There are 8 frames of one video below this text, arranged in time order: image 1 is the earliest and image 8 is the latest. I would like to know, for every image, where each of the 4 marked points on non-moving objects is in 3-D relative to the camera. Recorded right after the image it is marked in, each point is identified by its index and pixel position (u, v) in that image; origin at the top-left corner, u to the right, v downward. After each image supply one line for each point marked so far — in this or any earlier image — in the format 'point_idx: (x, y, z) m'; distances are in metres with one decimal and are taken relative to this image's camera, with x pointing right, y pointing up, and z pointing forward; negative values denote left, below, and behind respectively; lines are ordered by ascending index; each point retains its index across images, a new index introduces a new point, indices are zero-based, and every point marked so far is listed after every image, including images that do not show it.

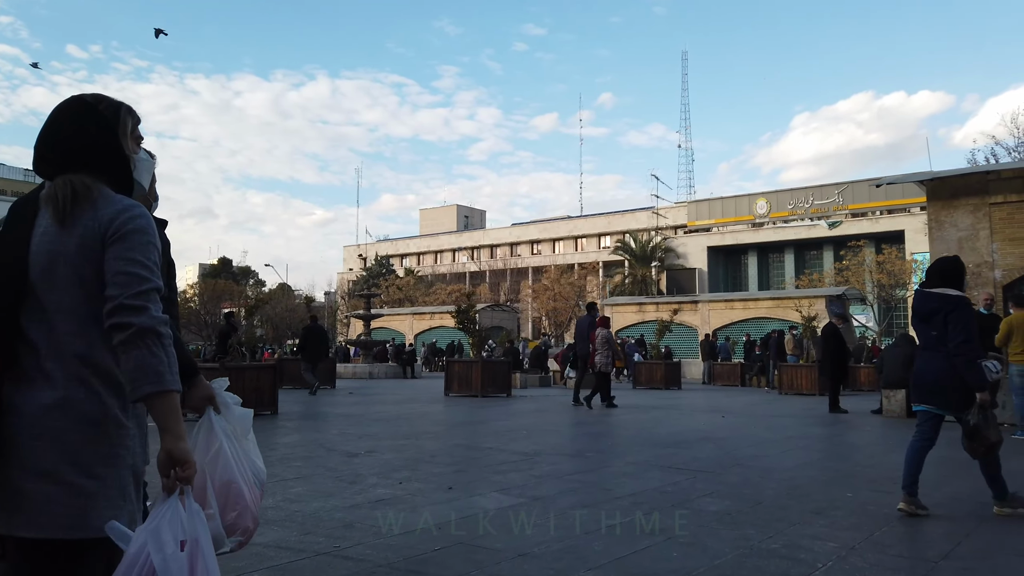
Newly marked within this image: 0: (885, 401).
0: (+7.0, -2.1, +14.1) m
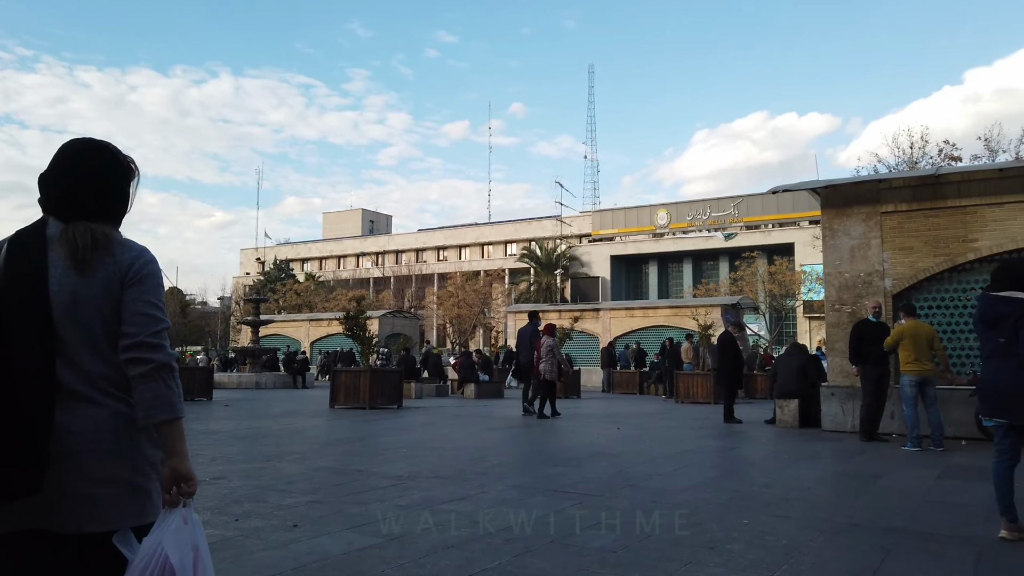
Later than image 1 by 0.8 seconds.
0: (+4.9, -2.3, +13.9) m
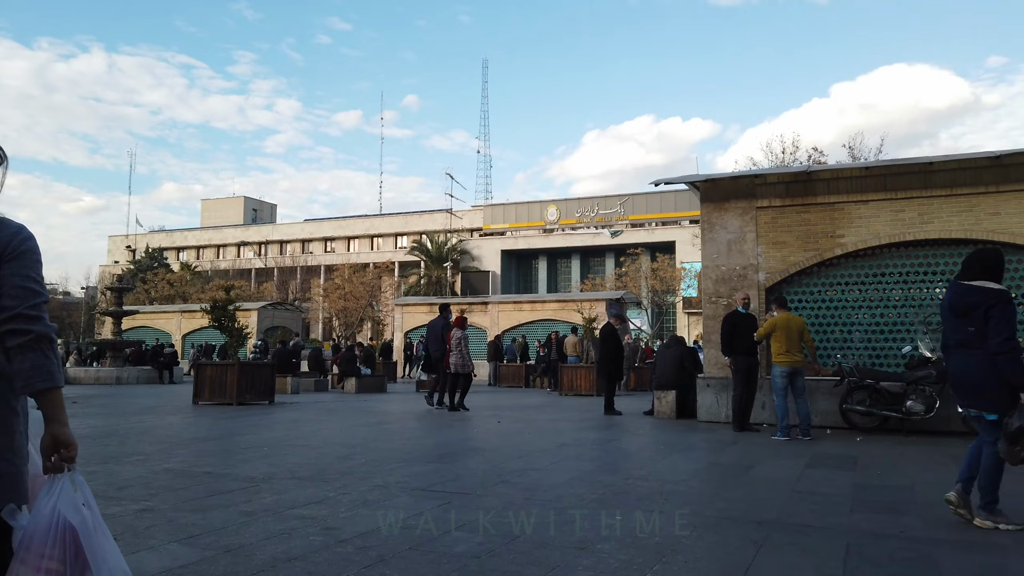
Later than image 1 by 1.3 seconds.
0: (+2.7, -2.1, +14.0) m
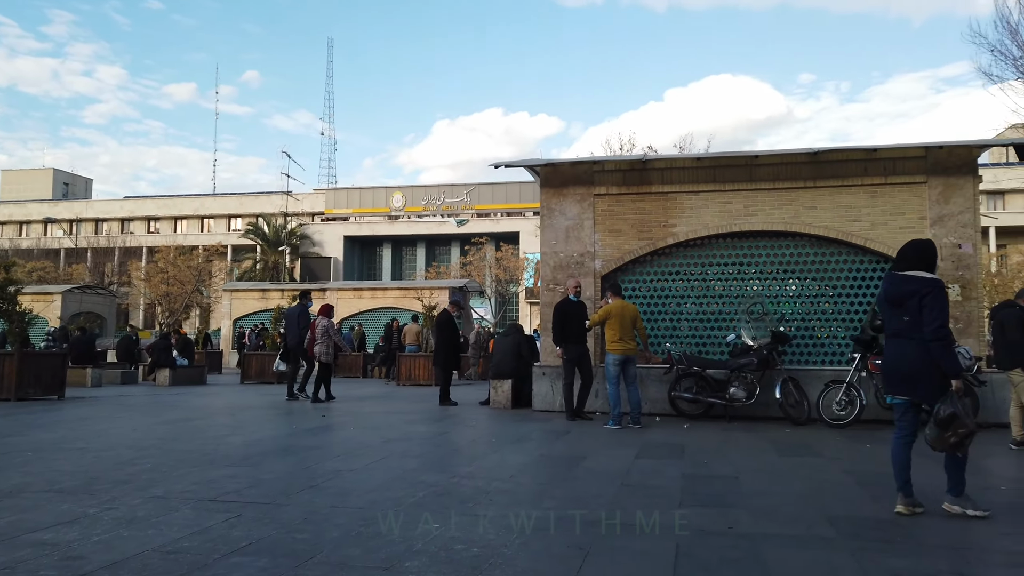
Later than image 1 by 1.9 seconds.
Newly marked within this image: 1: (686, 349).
0: (-0.4, -1.9, +13.6) m
1: (+2.9, -1.0, +12.5) m
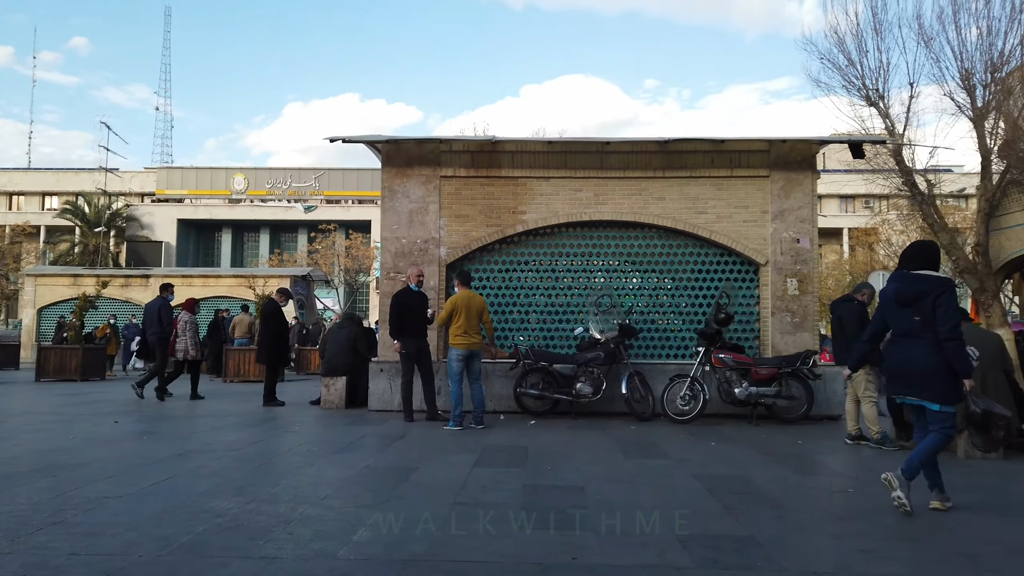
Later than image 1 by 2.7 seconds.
0: (-3.1, -1.7, +12.3) m
1: (+0.3, -0.9, +11.9) m
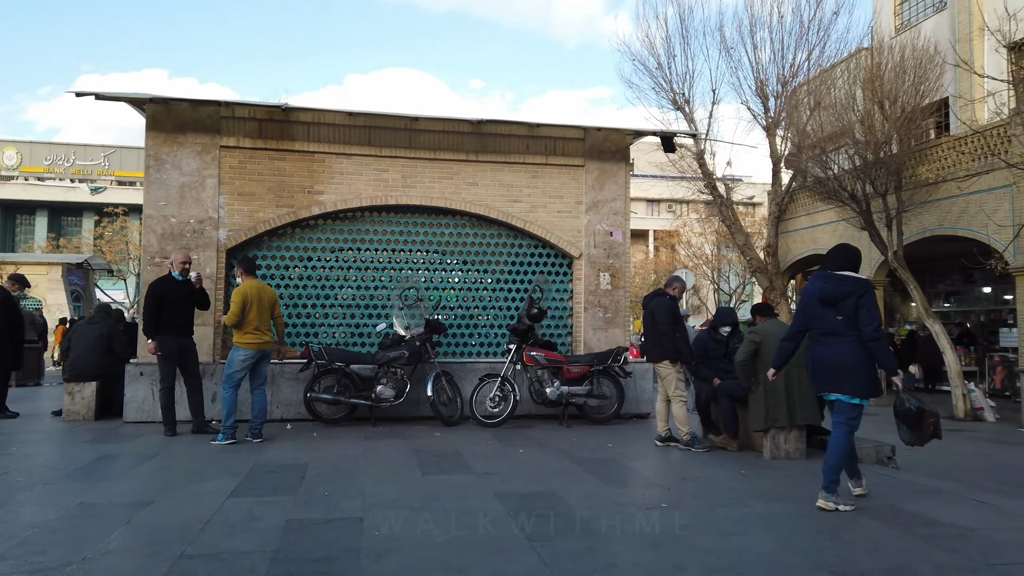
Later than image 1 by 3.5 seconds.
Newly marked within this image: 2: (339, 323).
0: (-6.0, -1.5, +10.2) m
1: (-2.6, -0.7, +10.6) m
2: (-2.4, -0.5, +10.6) m
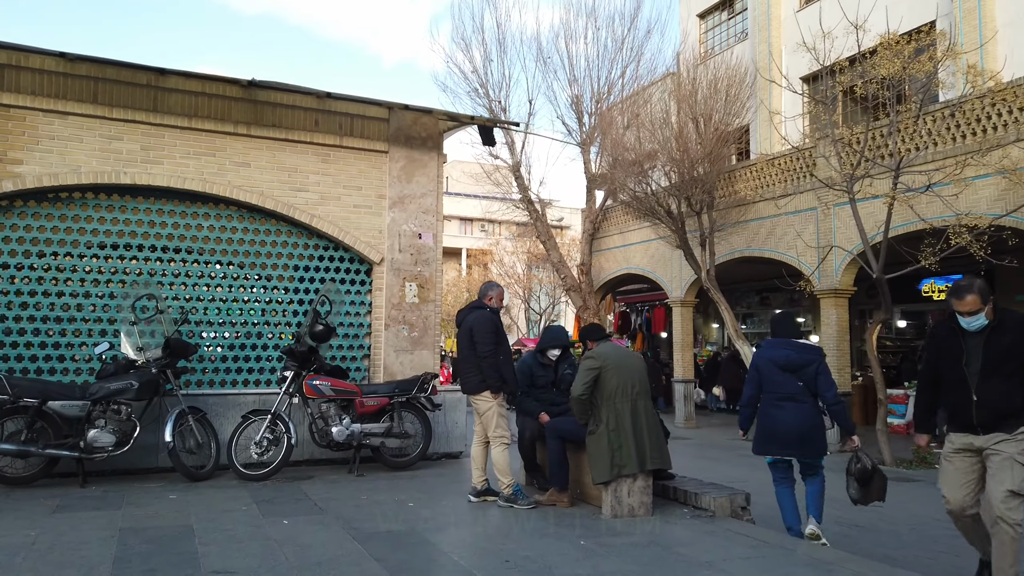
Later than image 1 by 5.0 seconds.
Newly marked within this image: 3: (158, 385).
0: (-8.2, -1.5, +6.4) m
1: (-5.0, -0.8, +7.7) m
2: (-4.8, -0.5, +7.7) m
3: (-3.4, -0.9, +7.2) m
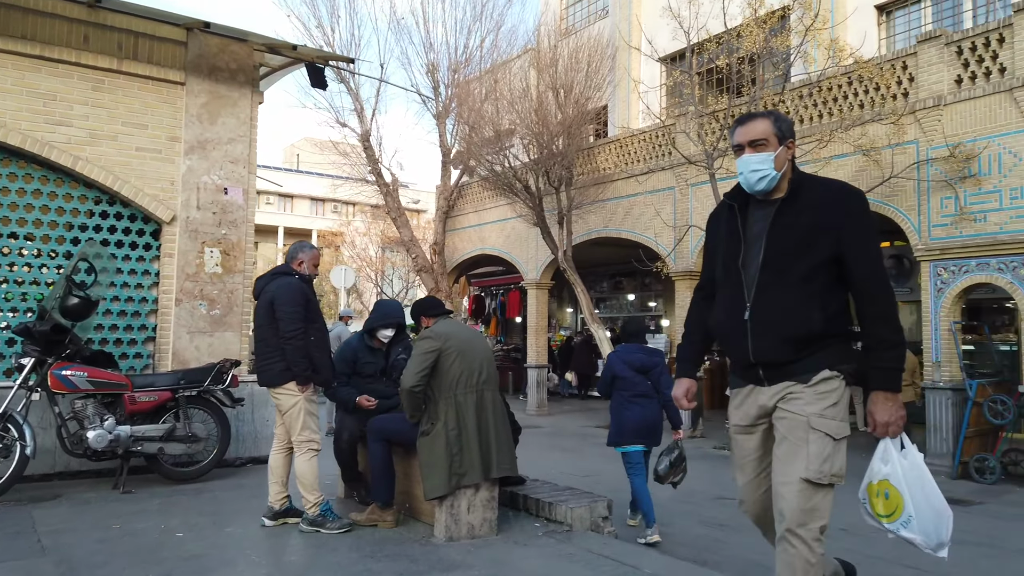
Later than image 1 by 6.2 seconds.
0: (-9.3, -1.1, +3.4) m
1: (-6.4, -0.5, +5.3) m
2: (-6.2, -0.2, +5.4) m
3: (-4.8, -0.6, +5.1) m
